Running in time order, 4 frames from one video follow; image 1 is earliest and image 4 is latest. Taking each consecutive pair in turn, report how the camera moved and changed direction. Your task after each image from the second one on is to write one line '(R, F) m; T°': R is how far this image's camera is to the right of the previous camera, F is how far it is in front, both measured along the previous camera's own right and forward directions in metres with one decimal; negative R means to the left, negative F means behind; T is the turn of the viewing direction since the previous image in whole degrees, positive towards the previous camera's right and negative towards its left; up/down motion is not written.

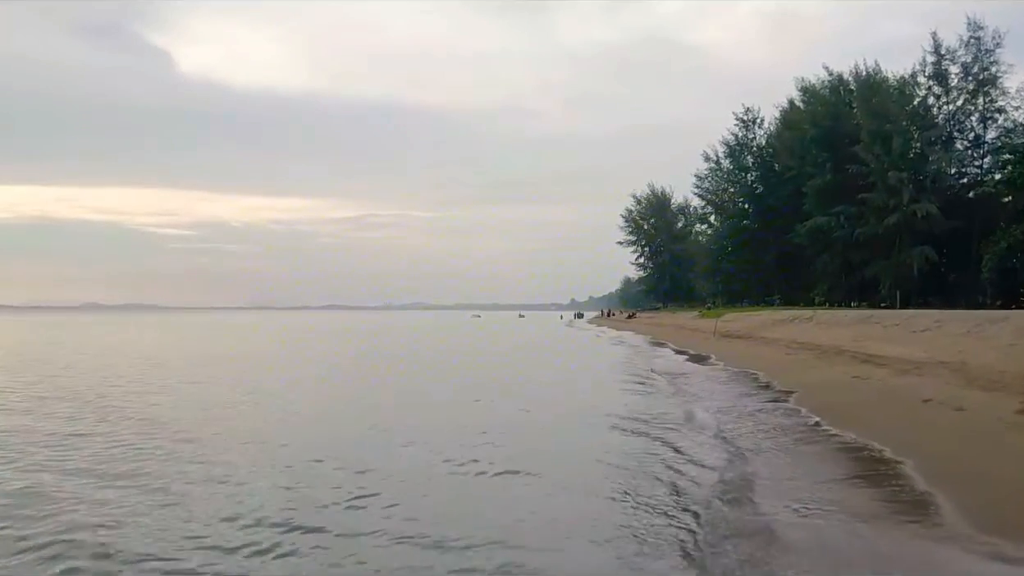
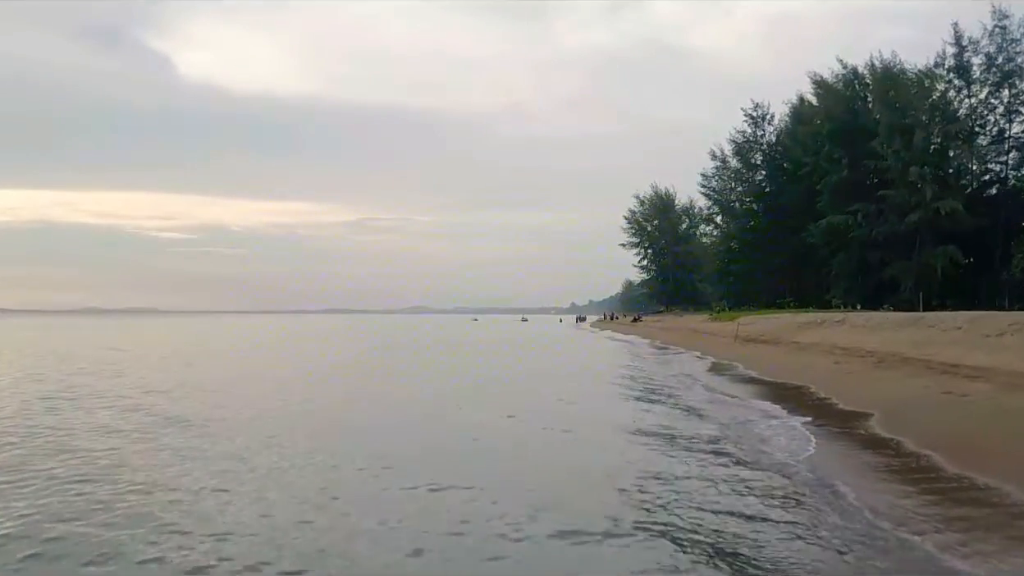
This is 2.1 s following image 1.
(0.0, +0.9) m; 0°
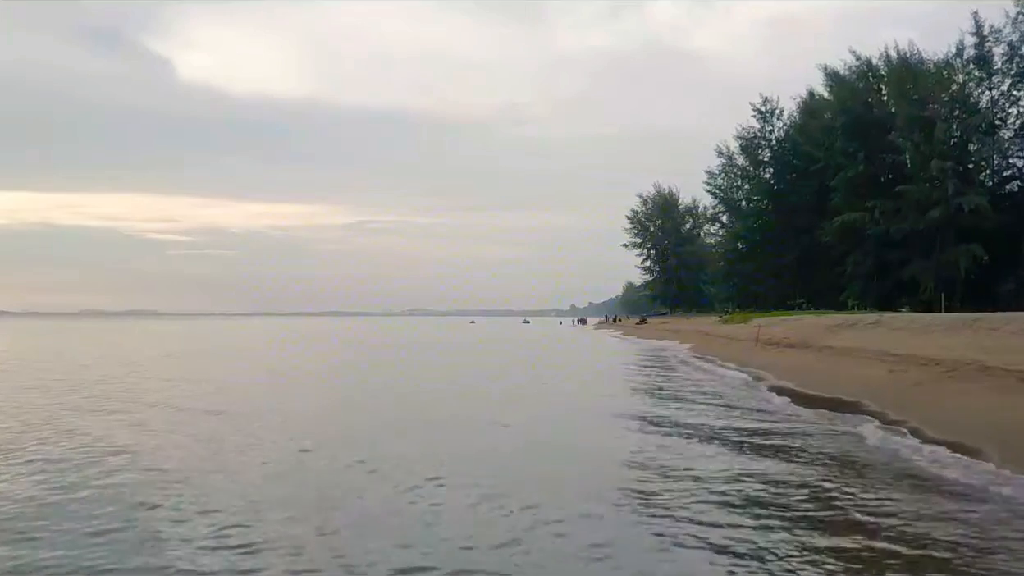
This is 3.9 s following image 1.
(0.0, +0.8) m; 0°
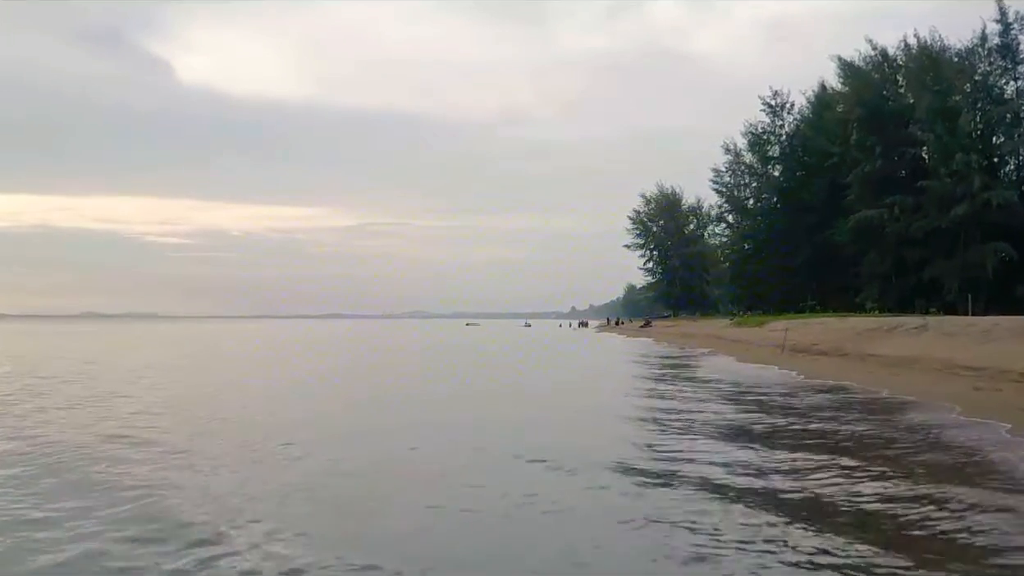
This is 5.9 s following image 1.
(0.0, +0.9) m; 0°
